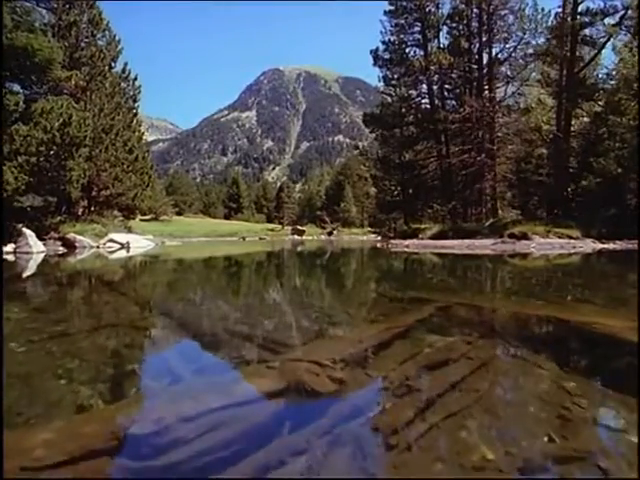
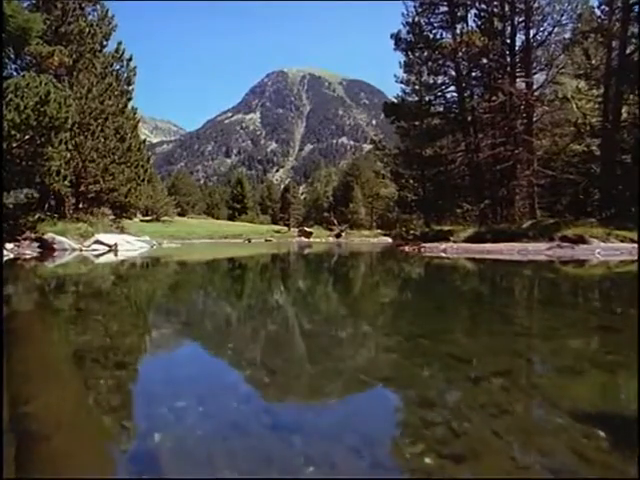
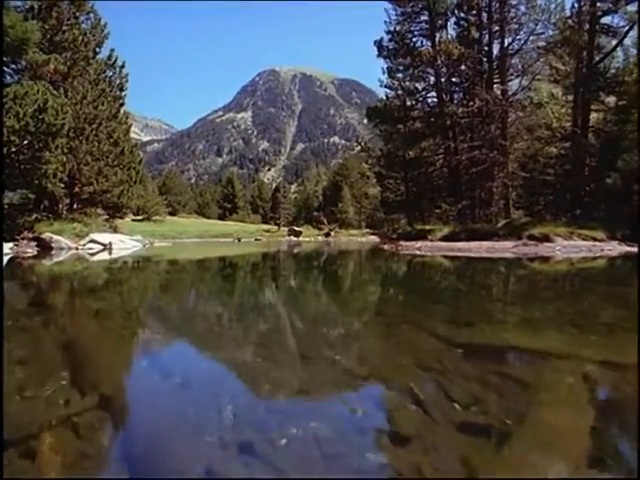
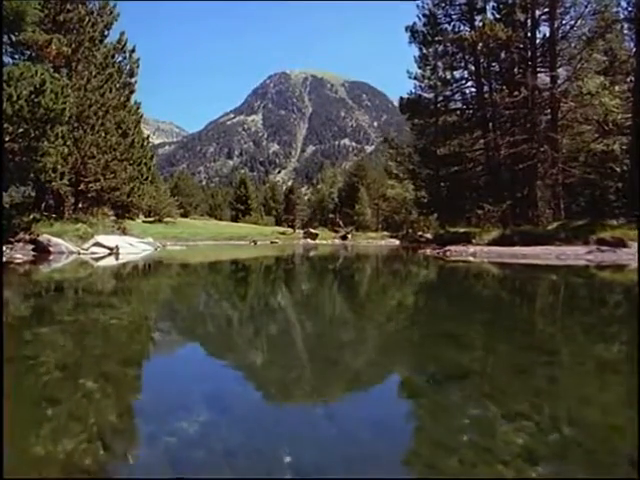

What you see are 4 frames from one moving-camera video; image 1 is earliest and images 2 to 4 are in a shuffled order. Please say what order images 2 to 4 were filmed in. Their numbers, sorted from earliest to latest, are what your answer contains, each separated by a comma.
3, 2, 4
